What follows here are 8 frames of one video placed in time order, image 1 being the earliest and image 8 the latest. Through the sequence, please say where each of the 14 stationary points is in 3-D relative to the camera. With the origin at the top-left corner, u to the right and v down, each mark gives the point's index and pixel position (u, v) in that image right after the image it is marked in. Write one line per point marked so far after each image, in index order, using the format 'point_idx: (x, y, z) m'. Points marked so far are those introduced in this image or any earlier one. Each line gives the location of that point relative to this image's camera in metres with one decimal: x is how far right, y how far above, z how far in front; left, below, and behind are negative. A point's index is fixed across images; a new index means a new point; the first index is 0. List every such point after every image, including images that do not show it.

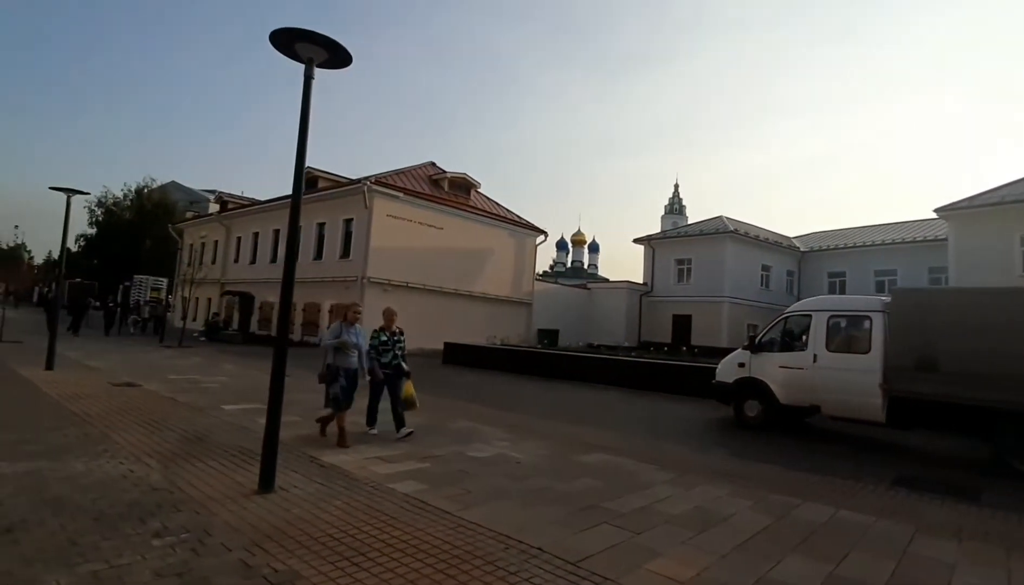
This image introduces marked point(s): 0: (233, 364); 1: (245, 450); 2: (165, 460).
0: (-8.9, -2.3, +19.1) m
1: (-3.1, -1.8, +7.0) m
2: (-3.5, -1.7, +6.2) m
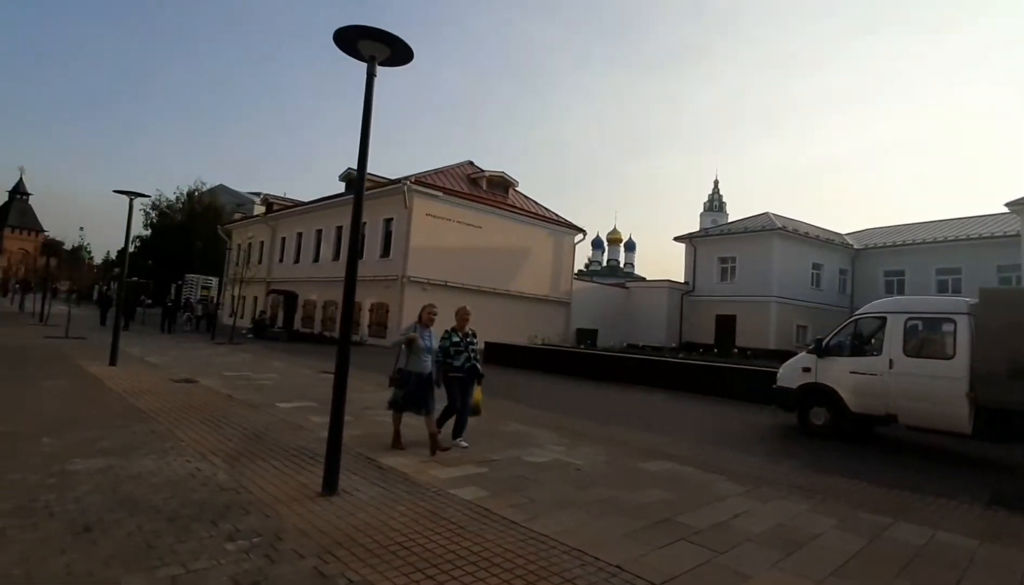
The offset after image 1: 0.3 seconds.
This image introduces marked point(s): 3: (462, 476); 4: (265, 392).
0: (-7.5, -2.2, +19.5) m
1: (-2.4, -1.8, +7.0) m
2: (-2.9, -1.7, +6.2) m
3: (-0.5, -2.0, +6.4) m
4: (-4.9, -2.0, +12.1) m
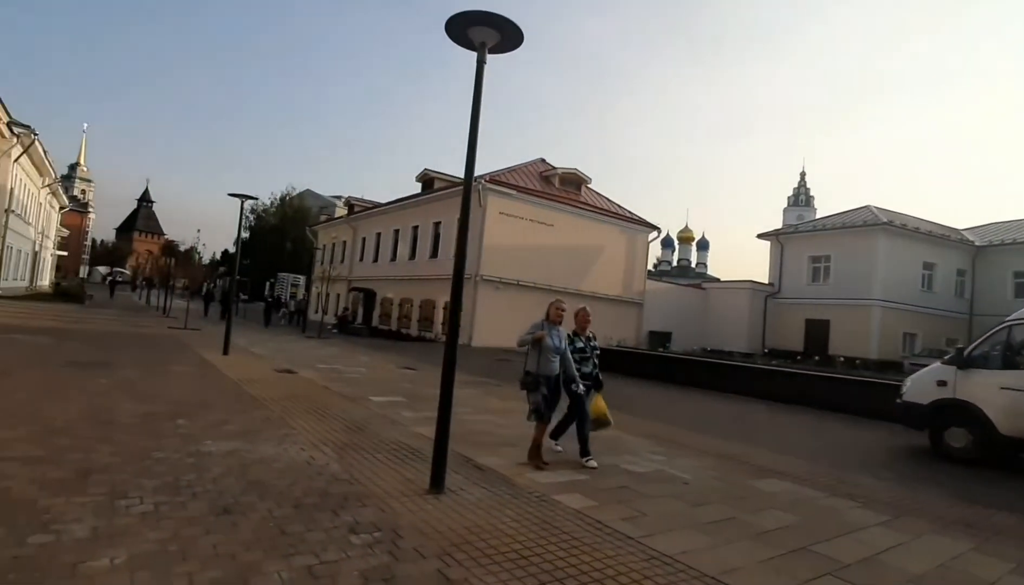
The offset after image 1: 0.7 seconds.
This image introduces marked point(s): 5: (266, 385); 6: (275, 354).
0: (-4.8, -2.1, +20.1) m
1: (-1.3, -1.8, +7.1) m
2: (-1.8, -1.7, +6.4) m
3: (+0.5, -2.0, +6.4) m
4: (-3.1, -1.9, +12.4) m
5: (-4.5, -1.7, +10.9) m
6: (-6.9, -1.8, +17.6) m
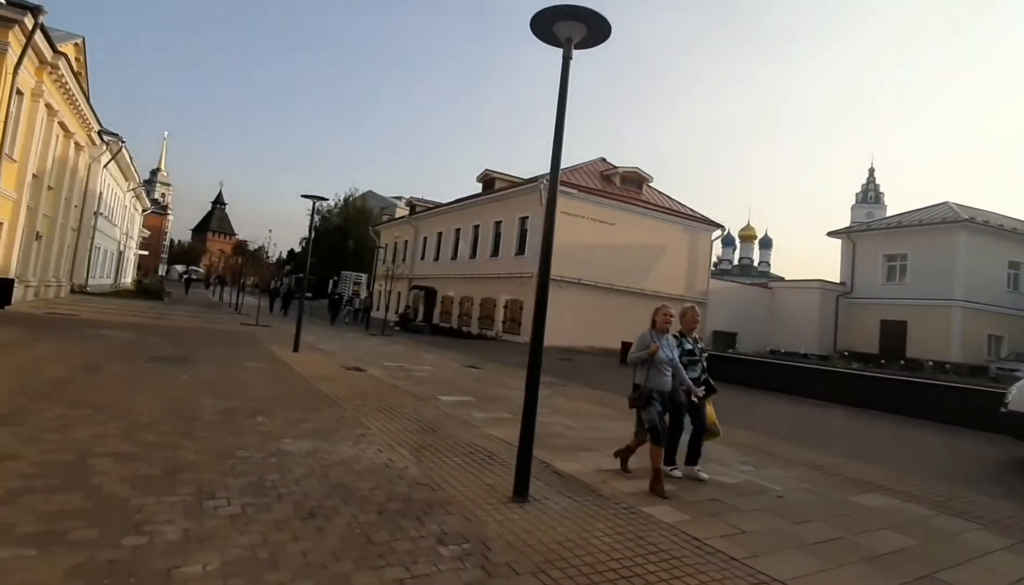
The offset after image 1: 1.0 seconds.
0: (-2.7, -2.1, +20.2) m
1: (-0.4, -1.8, +6.9) m
2: (-1.0, -1.6, +6.2) m
3: (+1.3, -2.0, +6.0) m
4: (-1.7, -1.9, +12.4) m
5: (-3.2, -1.7, +10.9) m
6: (-5.1, -1.8, +17.9) m
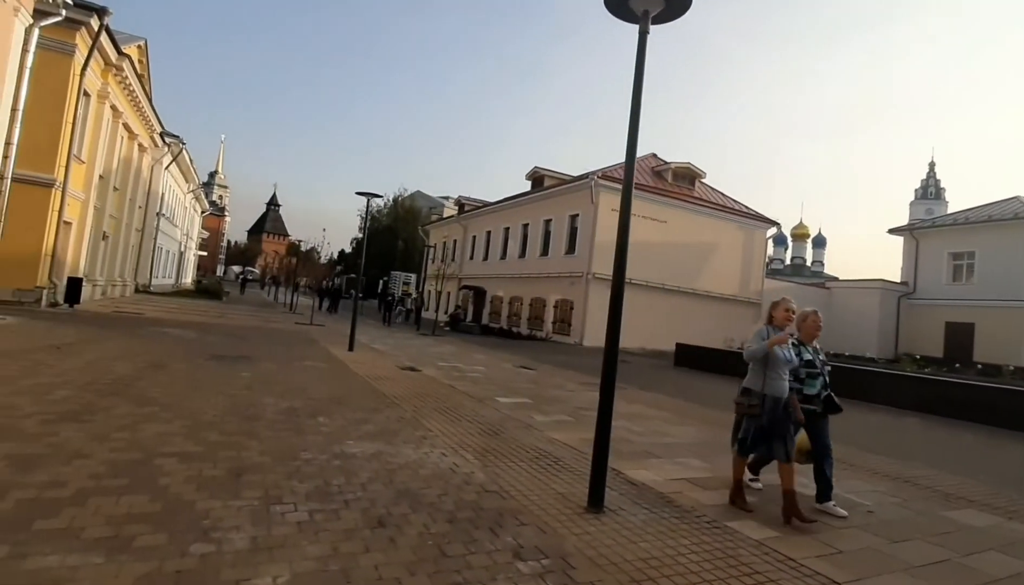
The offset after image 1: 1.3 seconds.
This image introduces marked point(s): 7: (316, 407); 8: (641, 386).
0: (-1.0, -2.1, +20.0) m
1: (+0.4, -1.8, +6.6) m
2: (-0.3, -1.6, +6.0) m
3: (+2.0, -2.0, +5.6) m
4: (-0.6, -1.9, +12.2) m
5: (-2.2, -1.6, +10.8) m
6: (-3.5, -1.7, +17.9) m
7: (-2.5, -1.4, +7.4) m
8: (+3.2, -2.3, +14.8) m
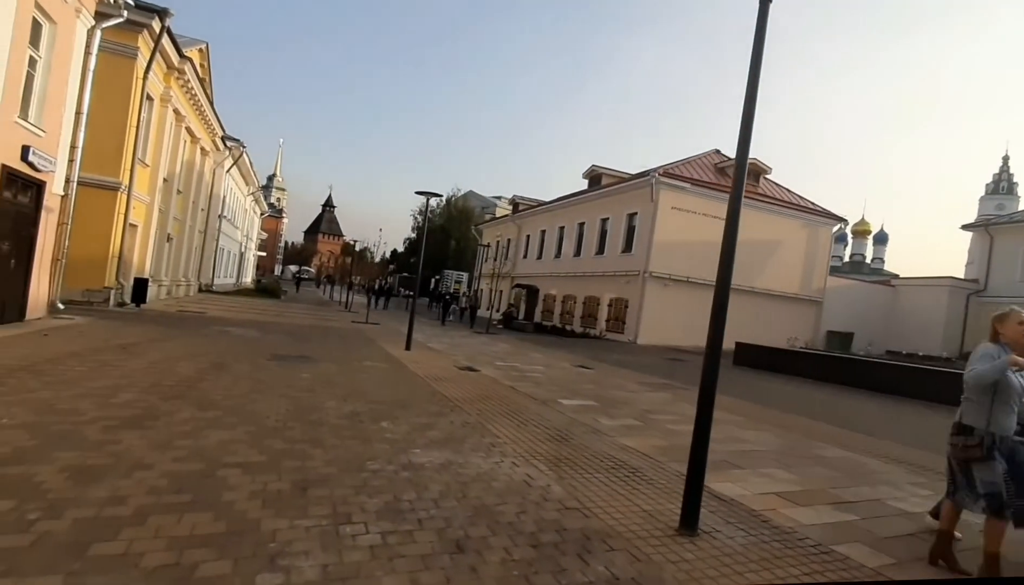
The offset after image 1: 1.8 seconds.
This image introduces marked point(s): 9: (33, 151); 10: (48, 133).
0: (+0.9, -2.0, +19.6) m
1: (+1.1, -1.7, +6.1) m
2: (+0.4, -1.6, +5.6) m
3: (+2.7, -1.9, +5.0) m
4: (+0.6, -1.8, +11.8) m
5: (-1.1, -1.6, +10.6) m
6: (-1.8, -1.7, +17.7) m
7: (-1.6, -1.4, +7.2) m
8: (+4.6, -2.3, +14.1) m
9: (-9.3, +2.7, +12.0) m
10: (-9.6, +3.2, +12.7) m
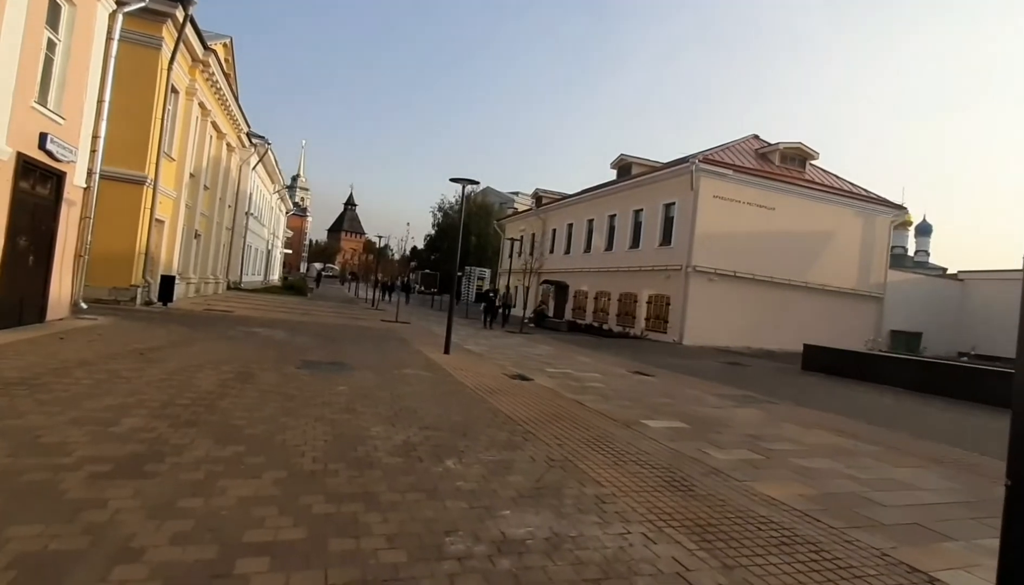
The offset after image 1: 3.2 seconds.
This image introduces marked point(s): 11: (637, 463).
0: (+2.2, -1.9, +18.0) m
1: (+2.0, -1.8, +4.5) m
2: (+1.2, -1.6, +4.0) m
3: (+3.5, -1.9, +3.3) m
4: (+1.7, -1.8, +10.2) m
5: (0.0, -1.6, +9.0) m
6: (-0.5, -1.6, +16.2) m
7: (-0.7, -1.4, +5.7) m
8: (+5.8, -2.2, +12.4) m
9: (-8.2, +2.8, +10.8) m
10: (-8.4, +3.3, +11.4) m
11: (+1.2, -1.6, +5.8) m
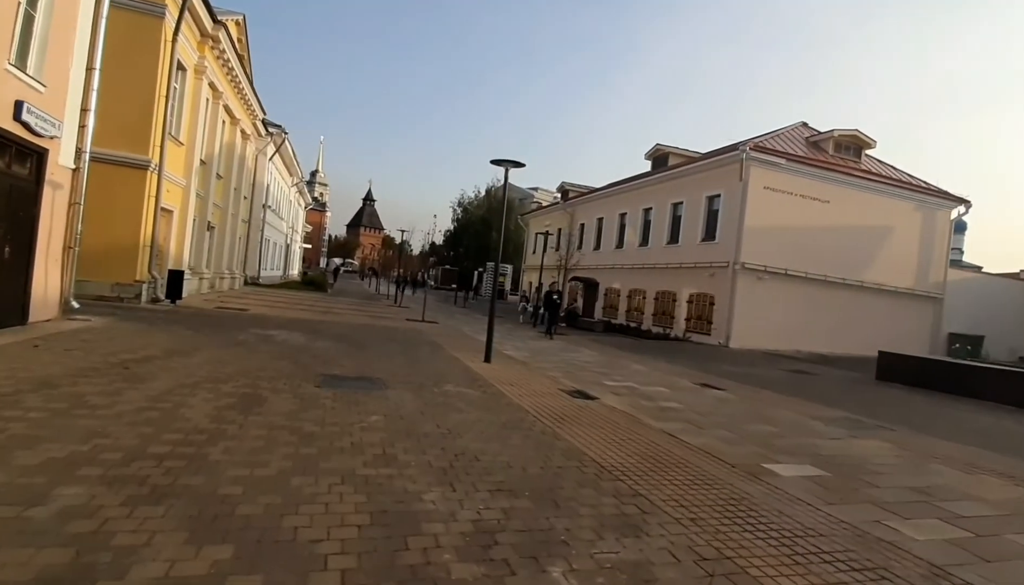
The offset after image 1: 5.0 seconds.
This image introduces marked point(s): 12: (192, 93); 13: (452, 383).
0: (+3.4, -1.9, +16.0) m
1: (+2.7, -1.8, +2.5) m
2: (+2.0, -1.7, +2.0) m
3: (+4.2, -2.0, +1.3) m
4: (+2.6, -1.8, +8.2) m
5: (+0.9, -1.6, +7.1) m
6: (+0.6, -1.6, +14.3) m
7: (+0.1, -1.5, +3.8) m
8: (+6.7, -2.3, +10.3) m
9: (-7.3, +2.8, +9.0) m
10: (-7.4, +3.3, +9.7) m
11: (+2.0, -1.7, +3.8) m
12: (-9.0, +5.7, +17.0) m
13: (-0.9, -1.4, +9.3) m
